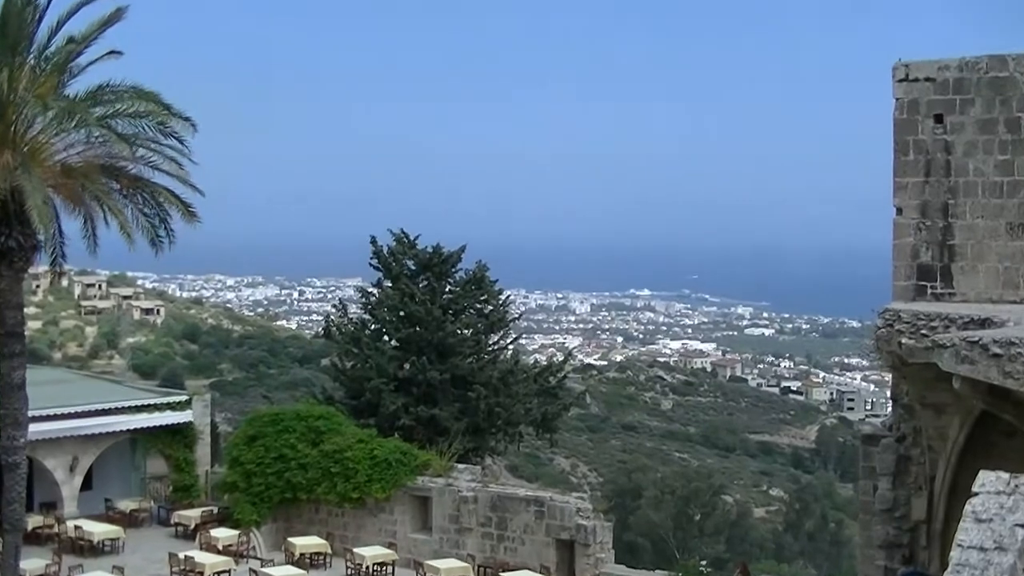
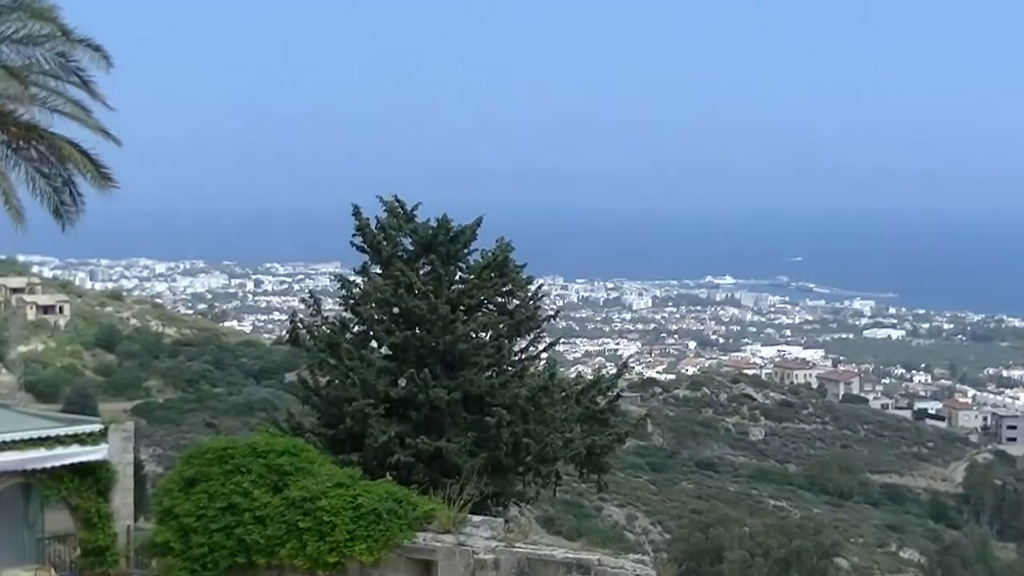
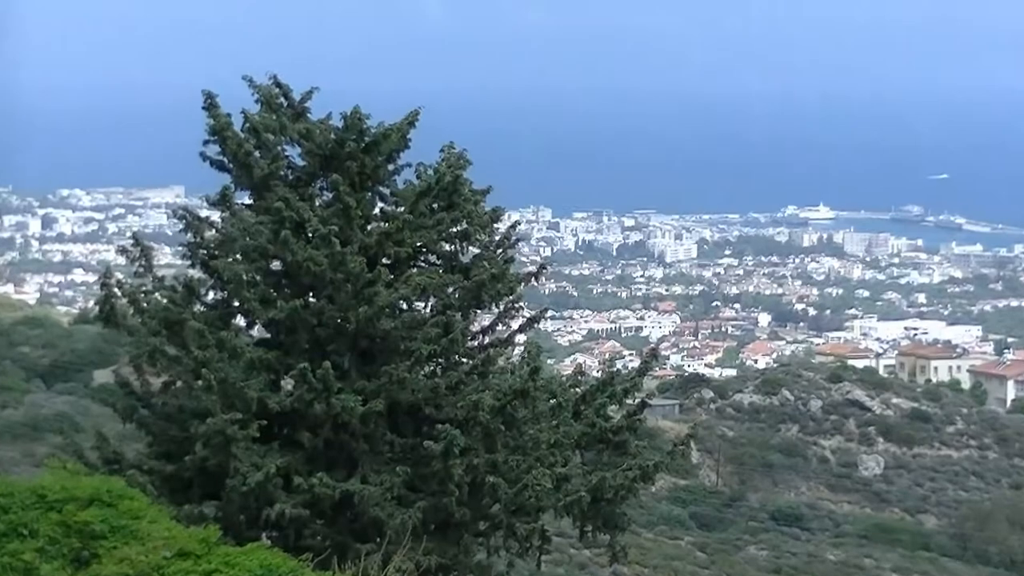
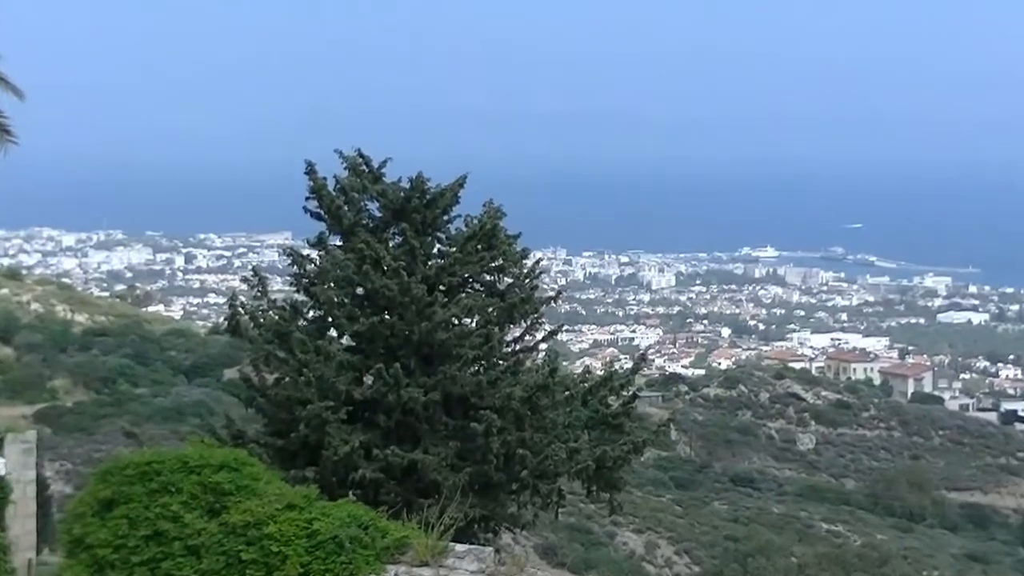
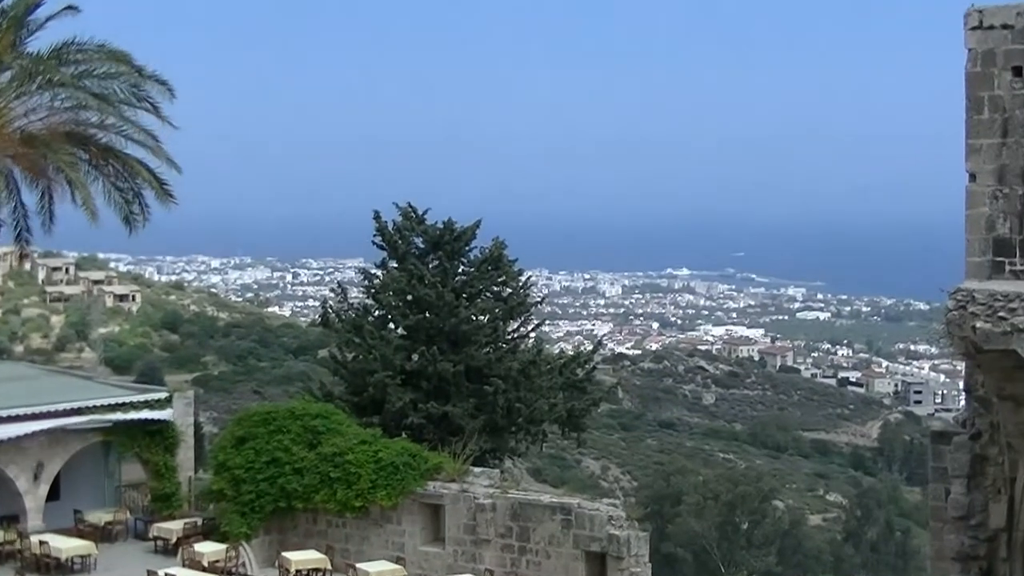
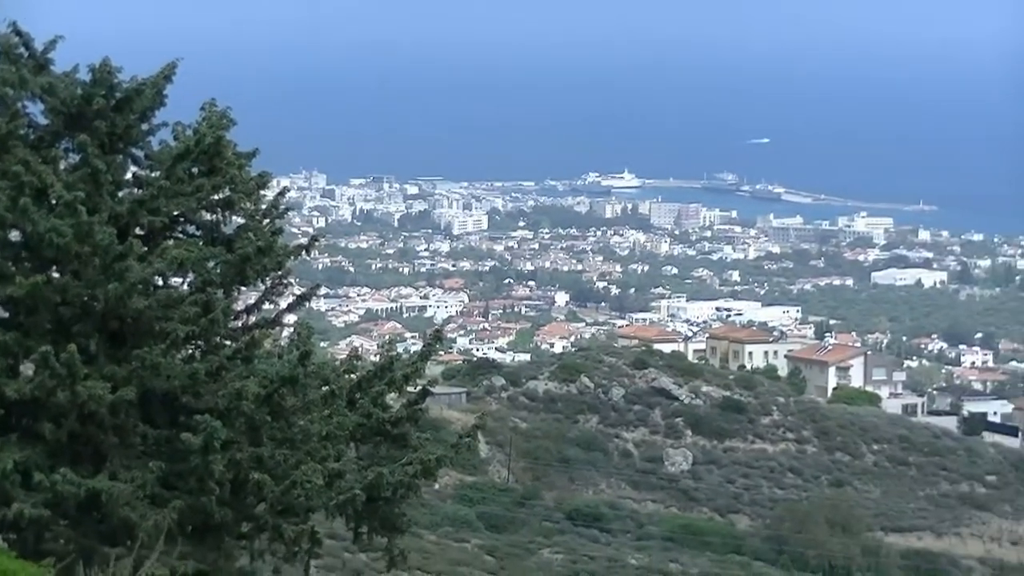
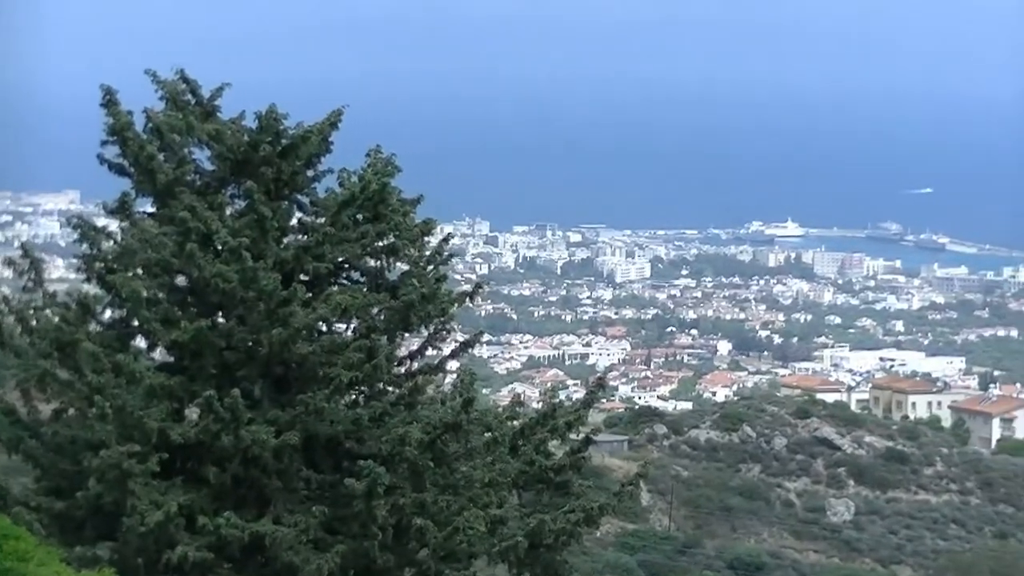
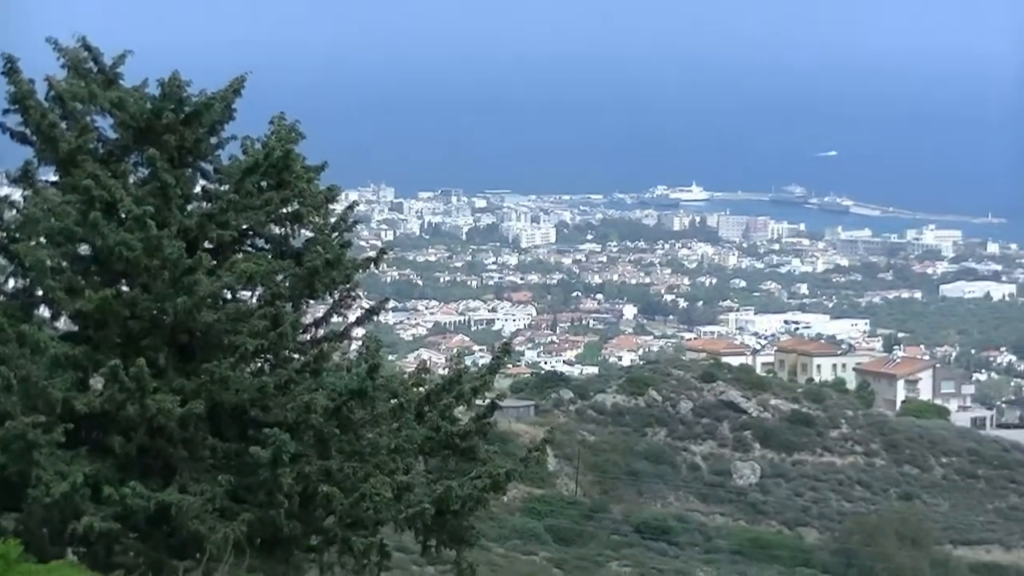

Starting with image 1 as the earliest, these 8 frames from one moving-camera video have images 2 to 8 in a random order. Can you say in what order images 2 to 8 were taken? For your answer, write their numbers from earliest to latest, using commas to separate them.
5, 2, 4, 3, 7, 8, 6
